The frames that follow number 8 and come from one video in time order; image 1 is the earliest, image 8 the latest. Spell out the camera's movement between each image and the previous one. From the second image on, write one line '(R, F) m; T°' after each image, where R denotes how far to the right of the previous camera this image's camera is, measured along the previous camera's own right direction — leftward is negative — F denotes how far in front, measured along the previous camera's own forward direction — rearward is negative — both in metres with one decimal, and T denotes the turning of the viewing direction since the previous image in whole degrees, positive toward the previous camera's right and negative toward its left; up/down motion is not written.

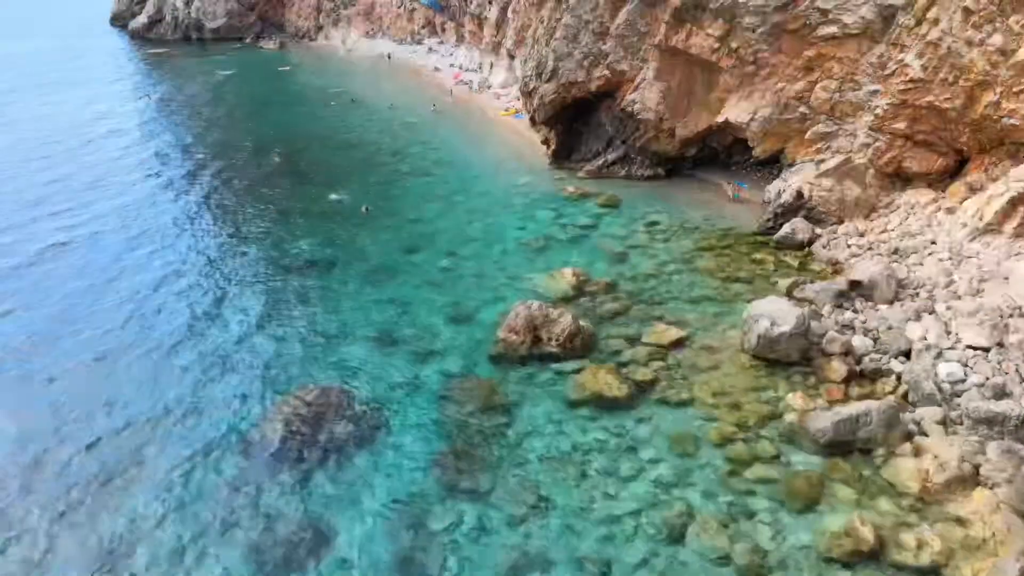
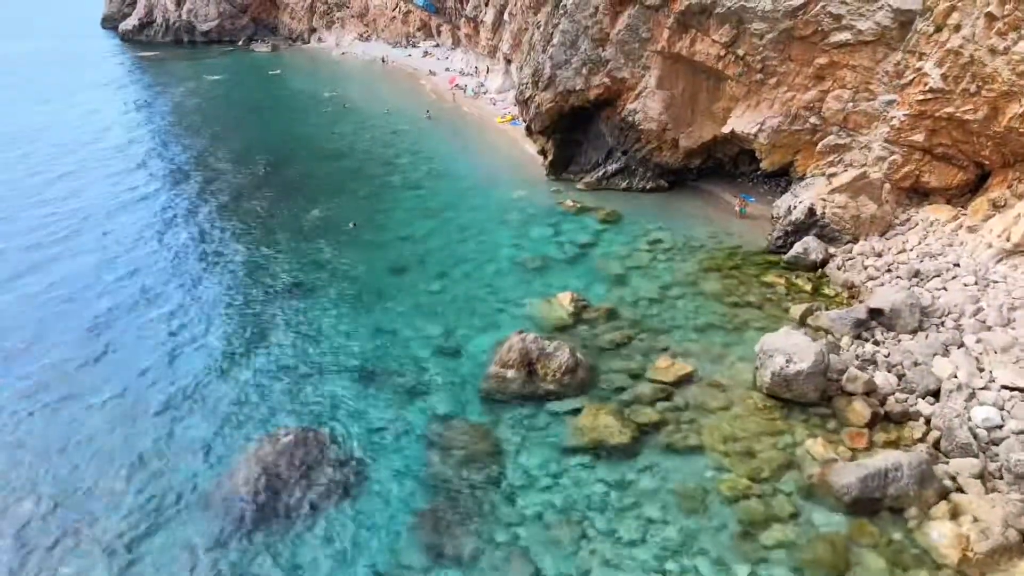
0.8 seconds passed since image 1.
(+0.2, +1.3) m; 0°
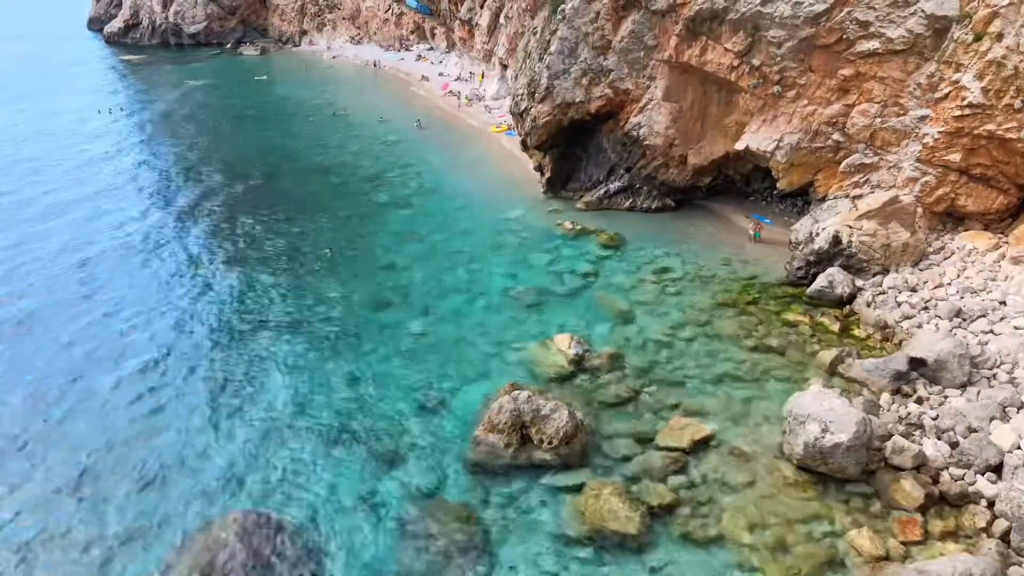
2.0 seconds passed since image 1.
(+0.2, +2.1) m; 0°
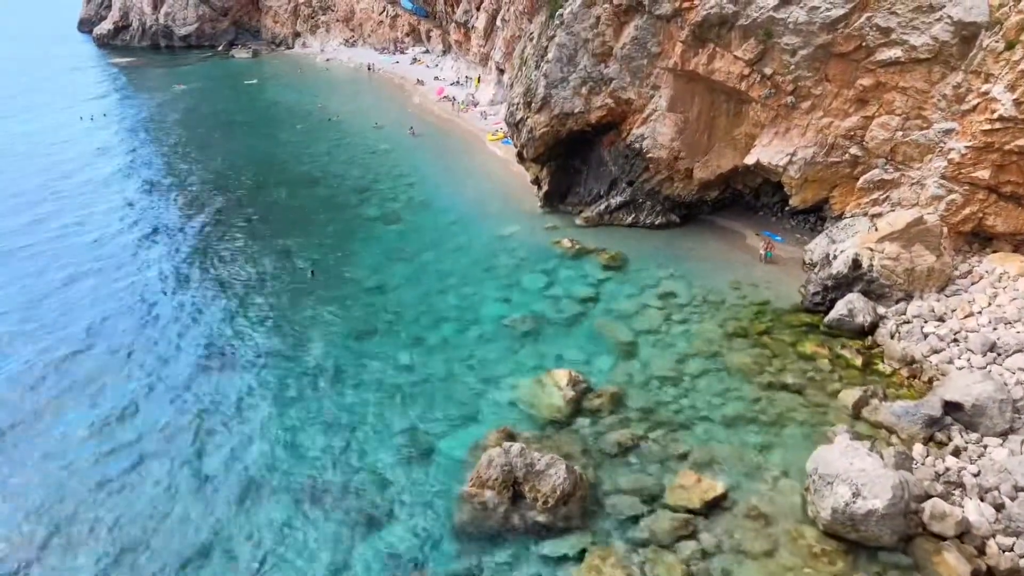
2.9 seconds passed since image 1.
(+0.1, +1.4) m; 0°
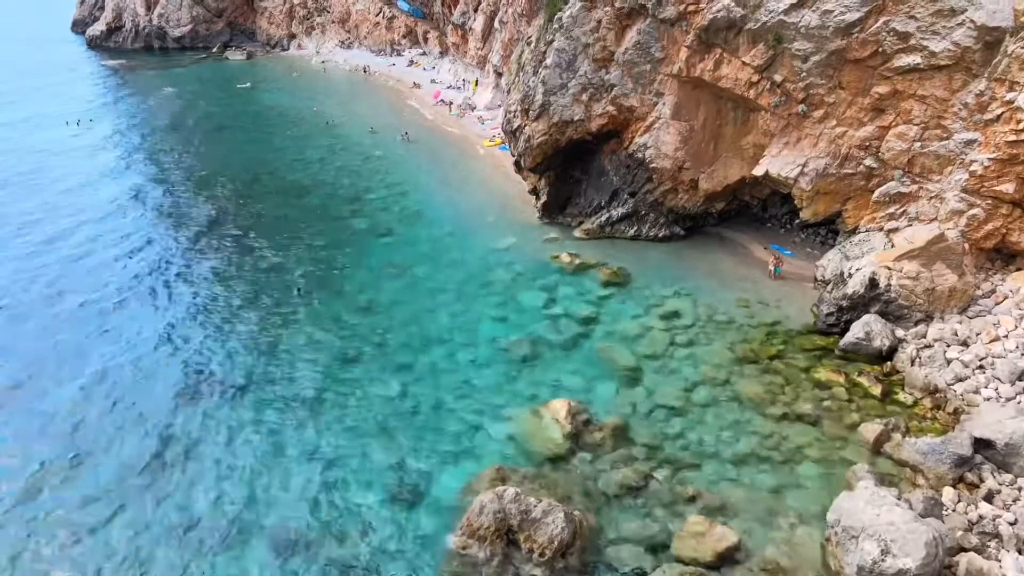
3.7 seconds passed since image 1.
(+0.1, +1.0) m; 0°
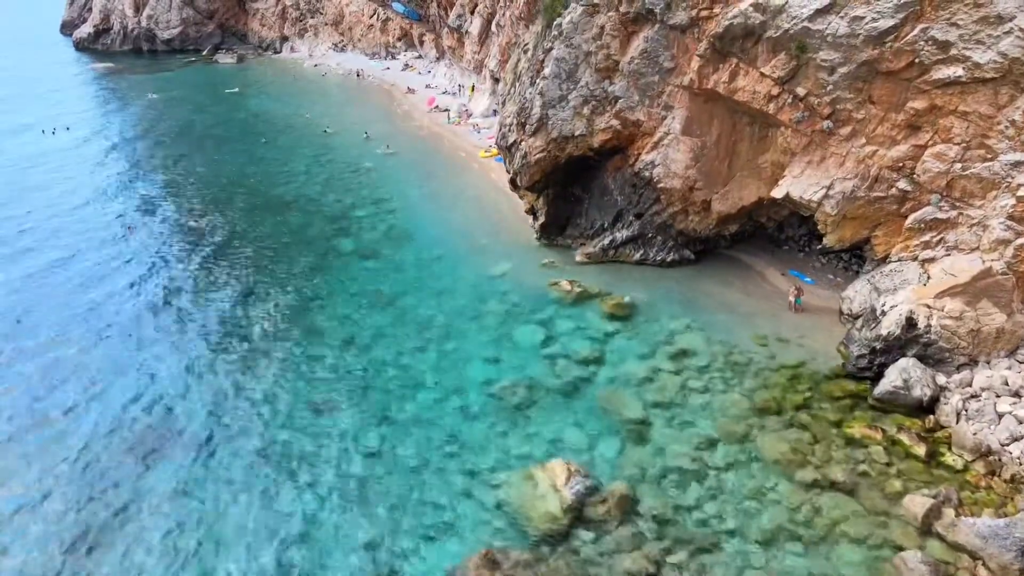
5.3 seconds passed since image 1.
(+0.2, +1.8) m; 0°
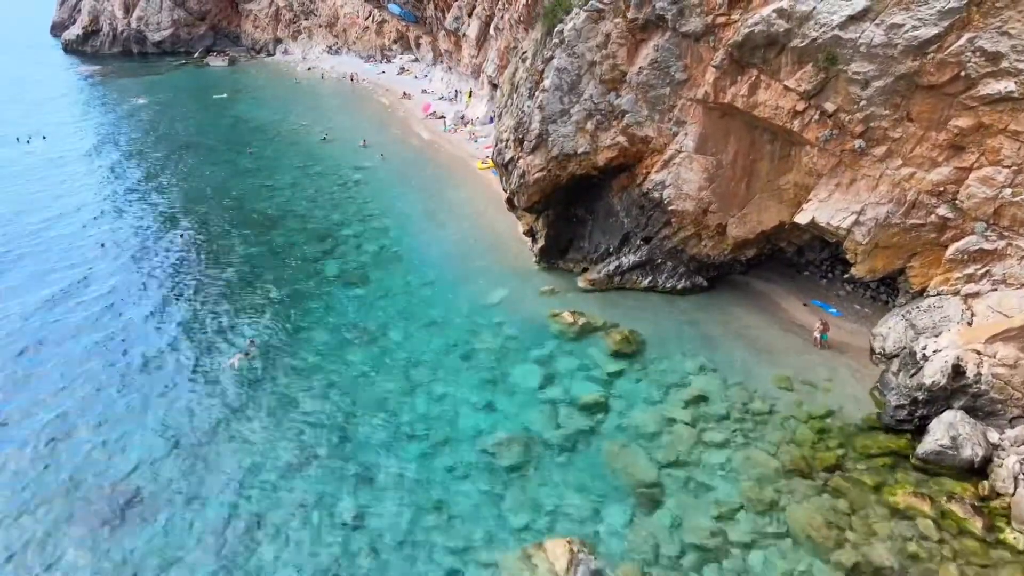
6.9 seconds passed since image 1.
(+0.1, +1.7) m; 0°
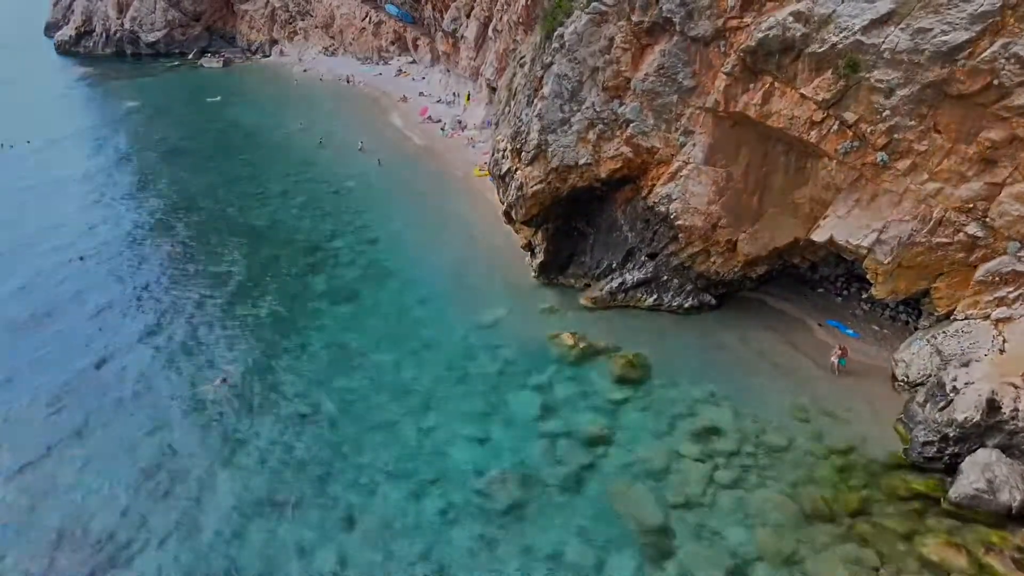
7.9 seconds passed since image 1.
(+0.1, +1.1) m; 0°
